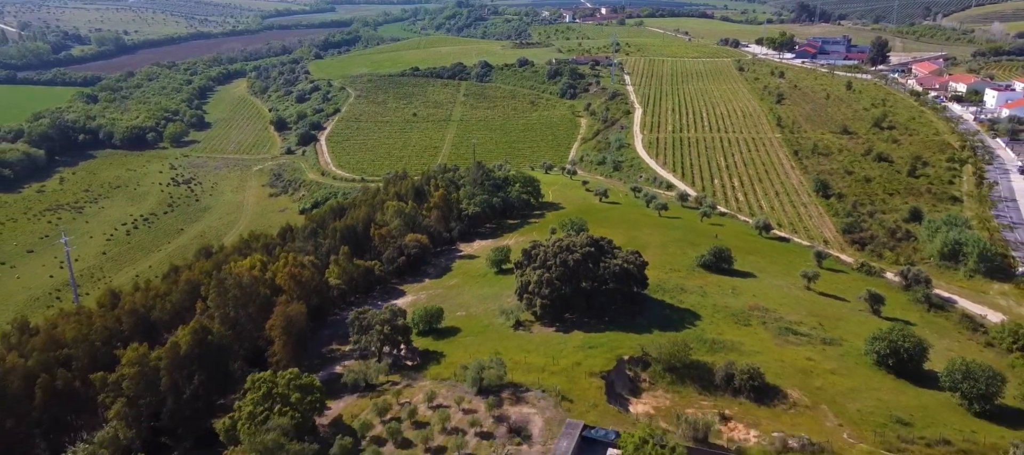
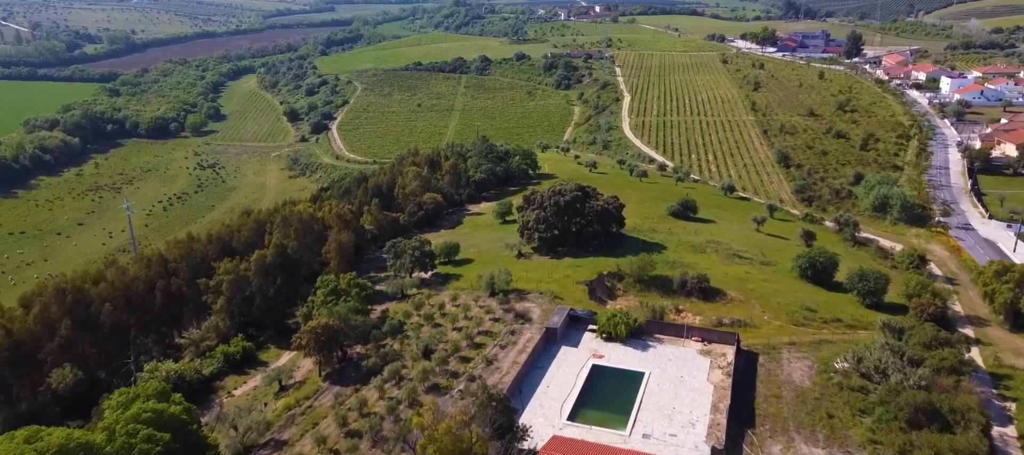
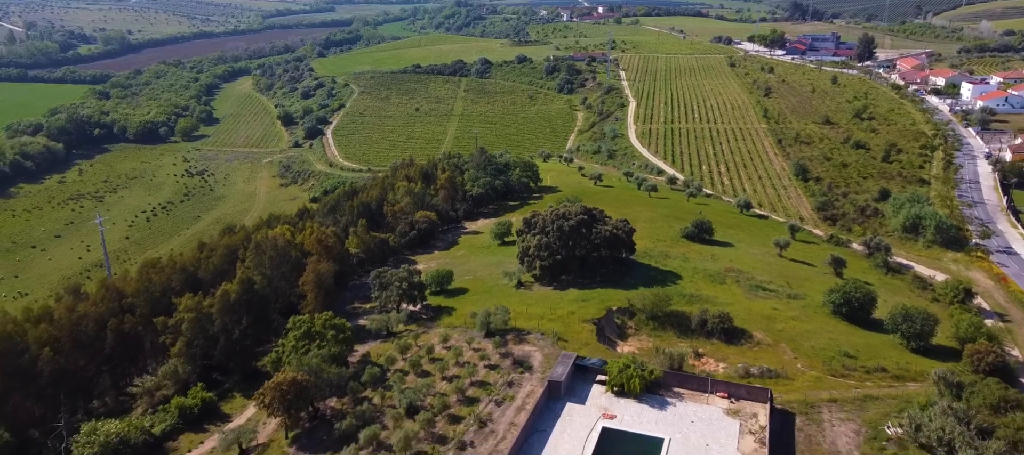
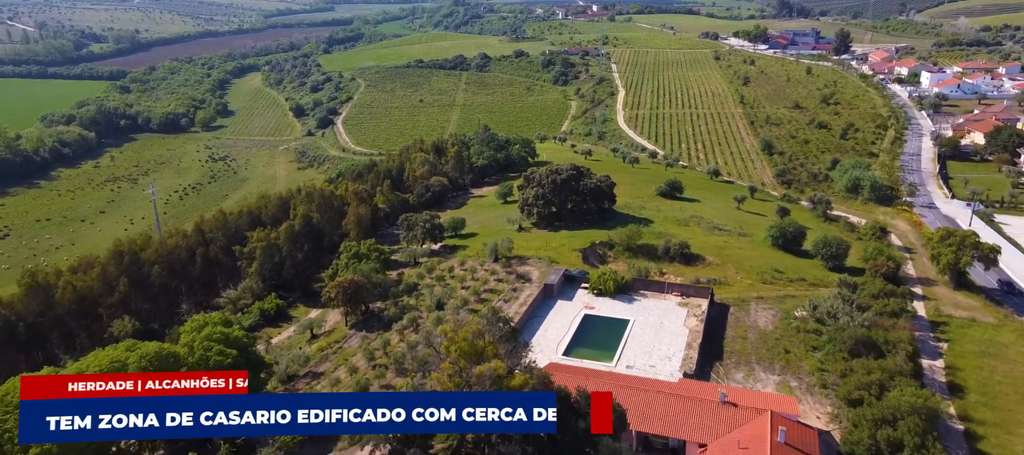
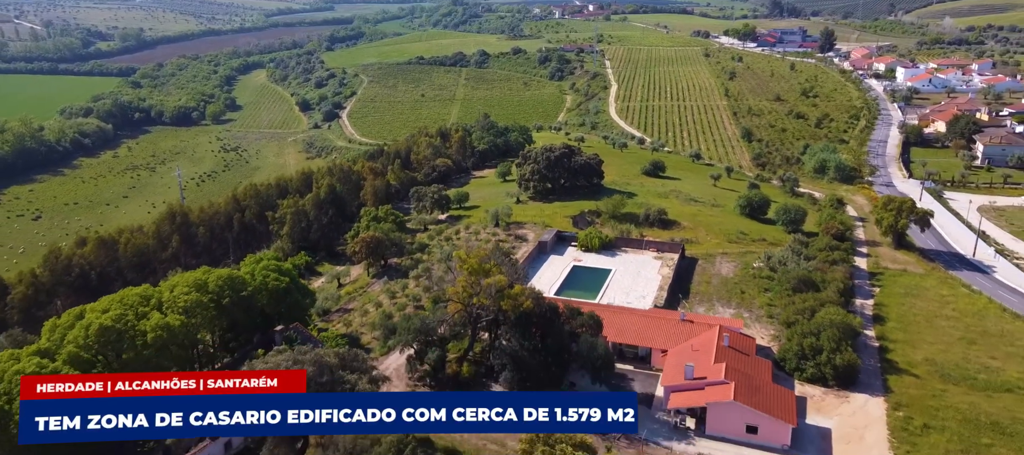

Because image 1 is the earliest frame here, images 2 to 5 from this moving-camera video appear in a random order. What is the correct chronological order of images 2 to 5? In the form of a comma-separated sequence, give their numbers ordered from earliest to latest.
3, 2, 4, 5
